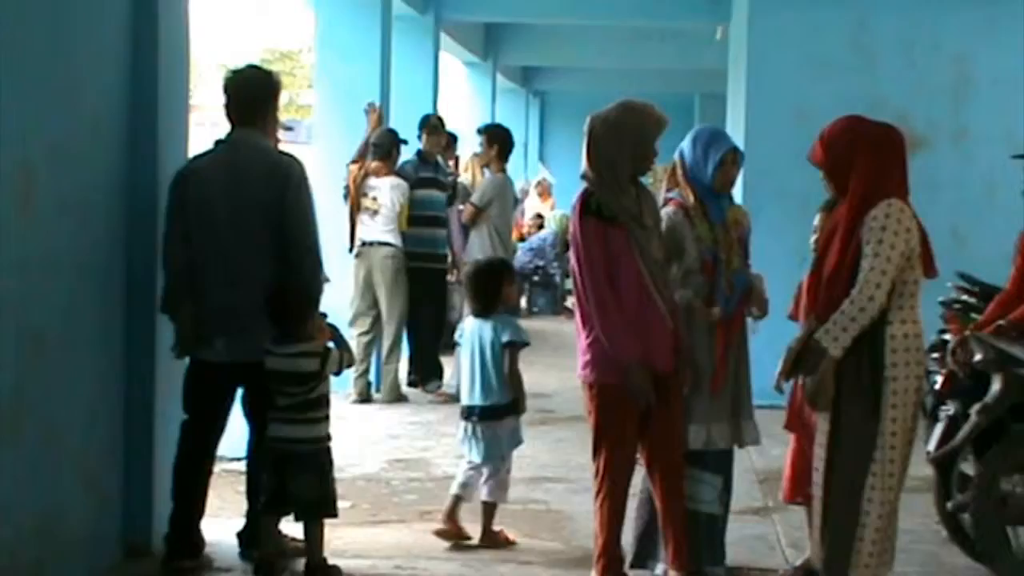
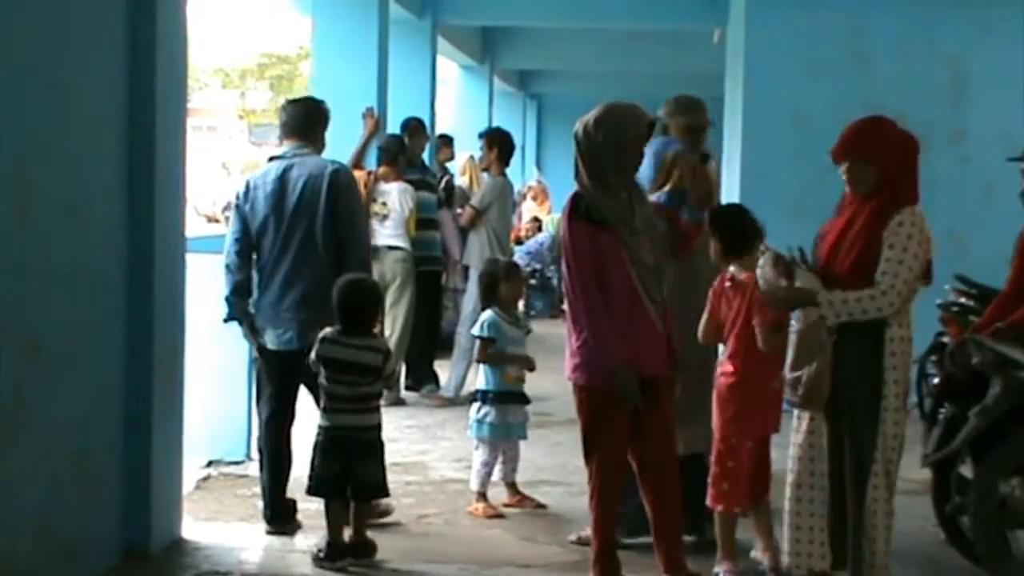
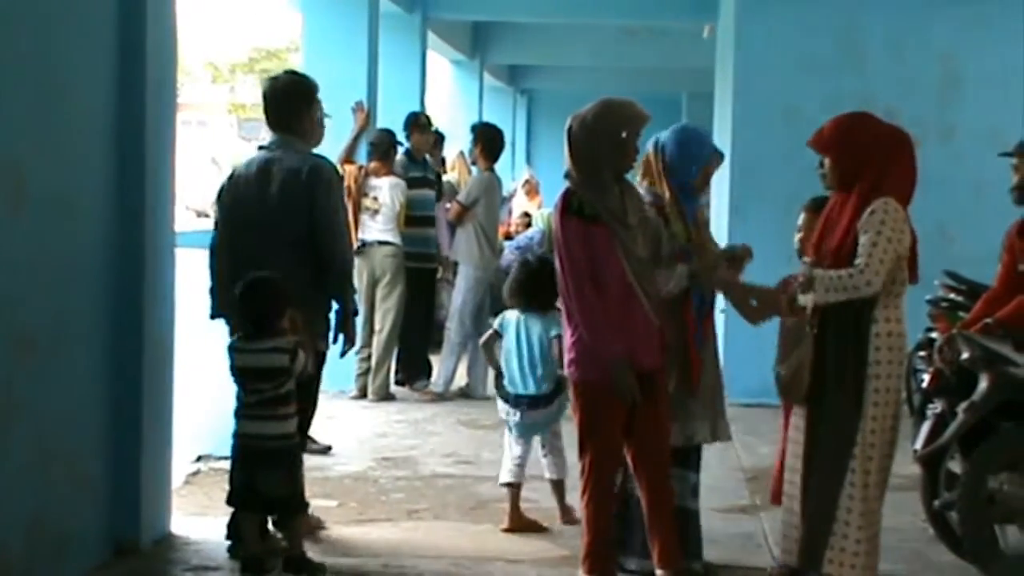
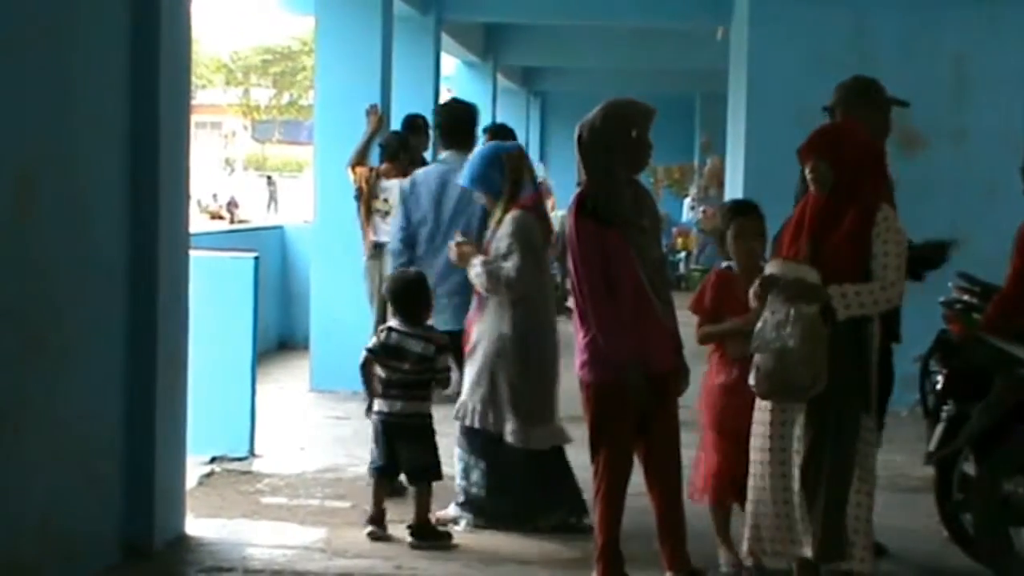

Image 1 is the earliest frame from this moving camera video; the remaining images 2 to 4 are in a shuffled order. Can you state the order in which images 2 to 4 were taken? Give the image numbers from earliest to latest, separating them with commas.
3, 2, 4
